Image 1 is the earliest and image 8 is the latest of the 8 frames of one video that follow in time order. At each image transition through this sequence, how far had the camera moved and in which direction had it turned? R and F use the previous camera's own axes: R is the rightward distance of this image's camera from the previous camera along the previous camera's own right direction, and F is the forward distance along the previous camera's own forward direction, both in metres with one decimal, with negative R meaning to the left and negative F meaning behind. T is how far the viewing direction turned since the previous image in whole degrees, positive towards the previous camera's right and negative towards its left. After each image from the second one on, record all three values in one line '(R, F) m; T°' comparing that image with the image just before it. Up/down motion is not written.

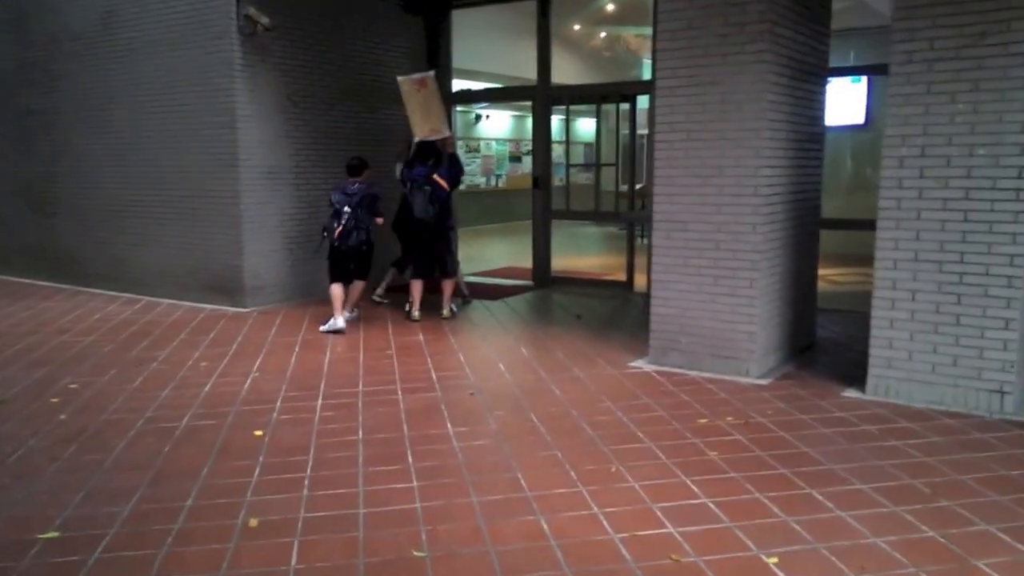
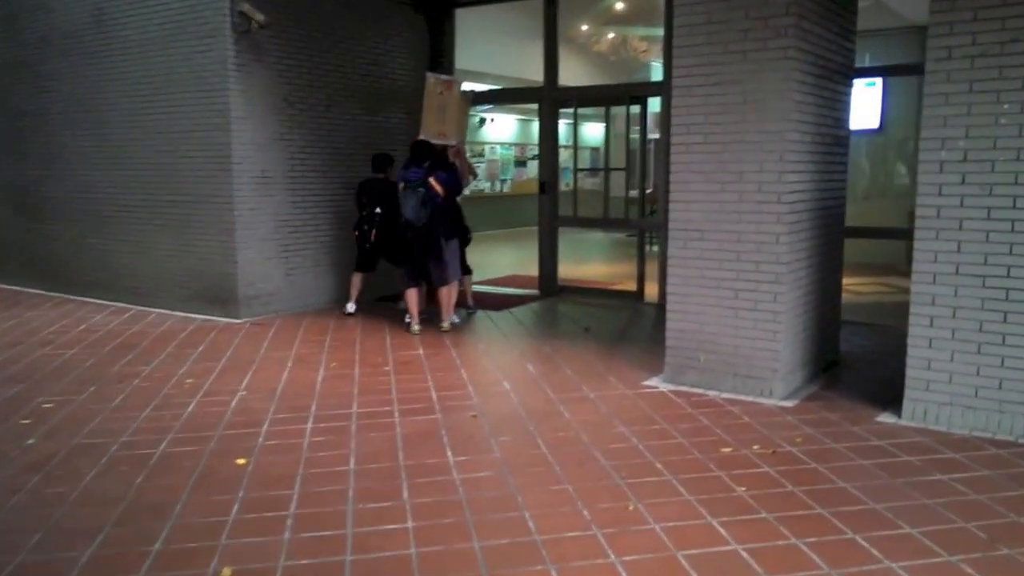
(0.0, +0.4) m; 0°
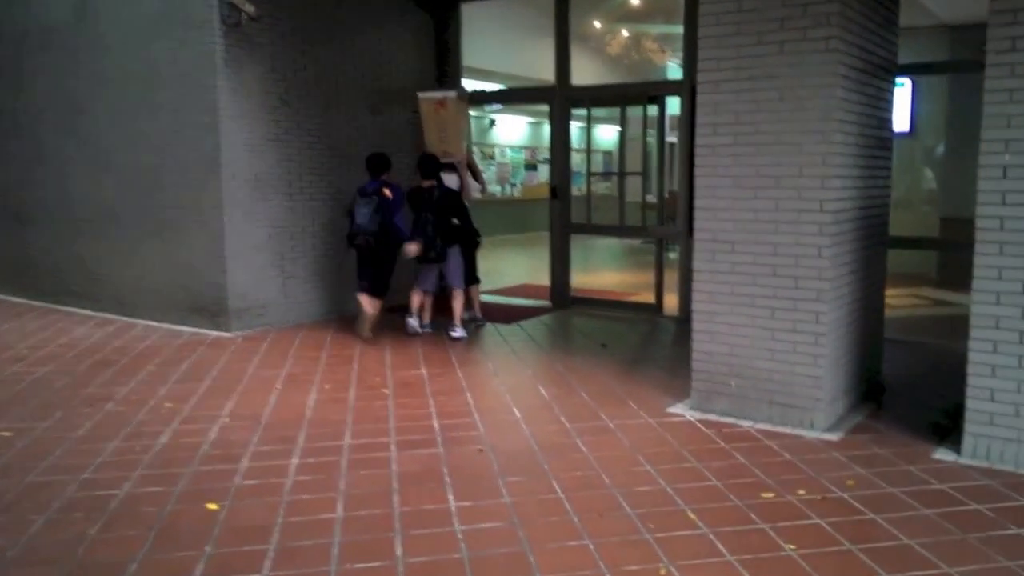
(0.0, +0.5) m; 0°
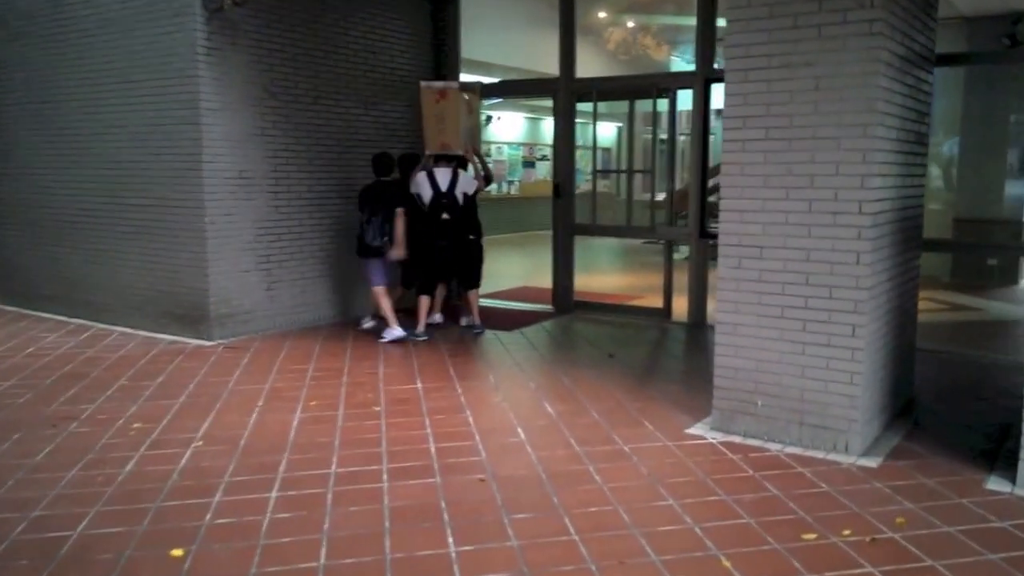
(0.0, +0.4) m; 0°
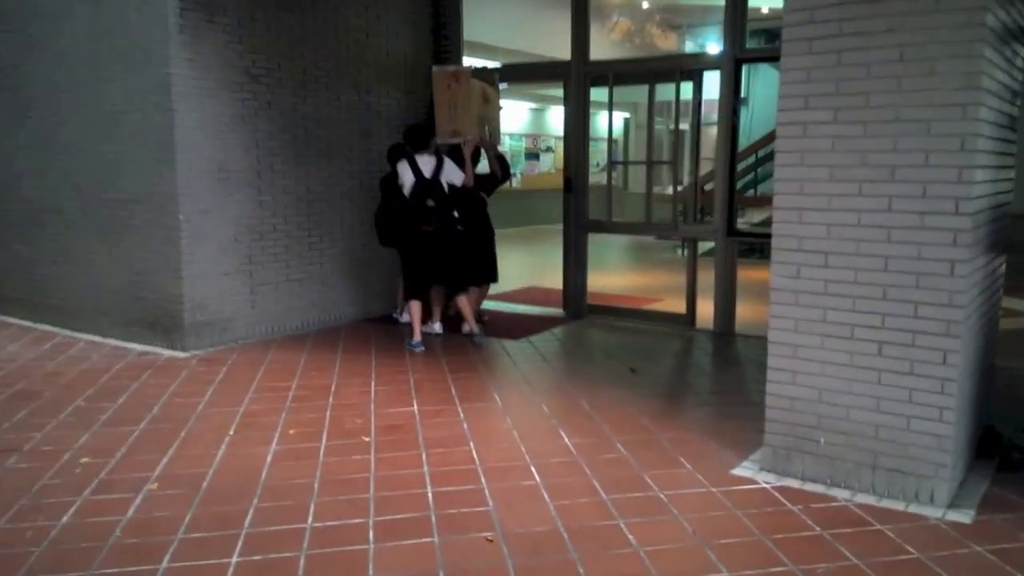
(0.0, +0.7) m; 0°
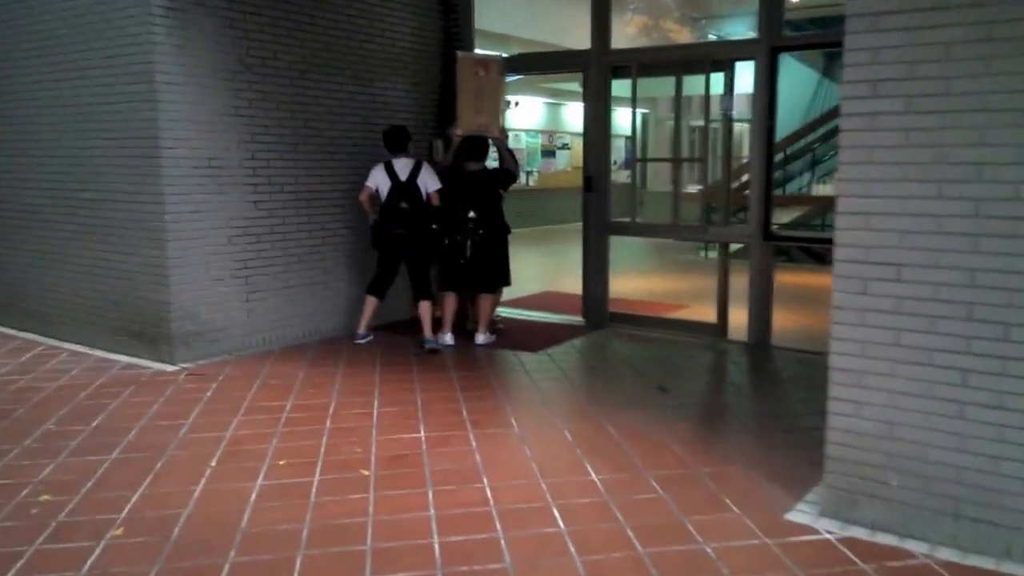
(0.0, +0.5) m; -1°
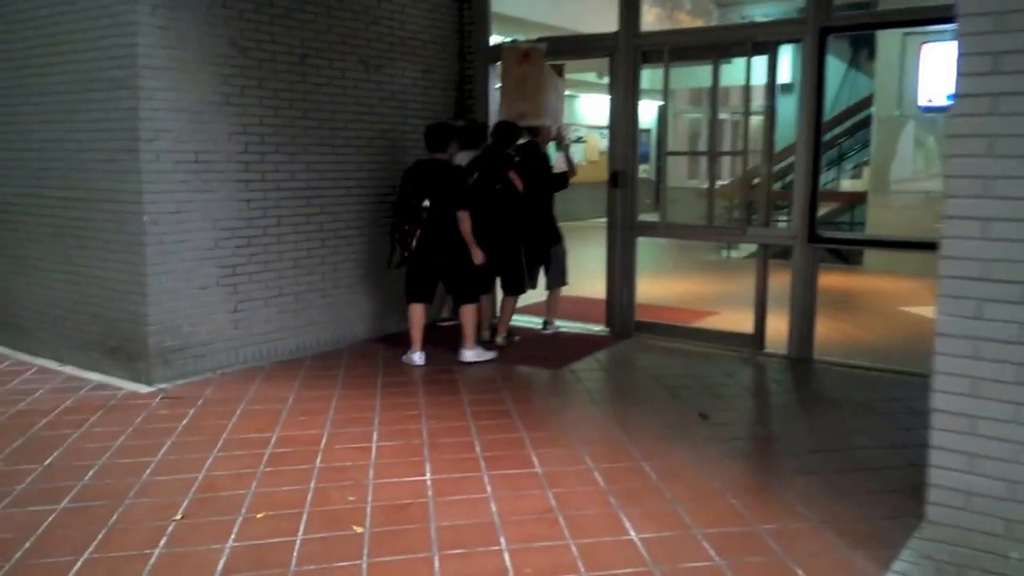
(0.0, +0.6) m; -1°
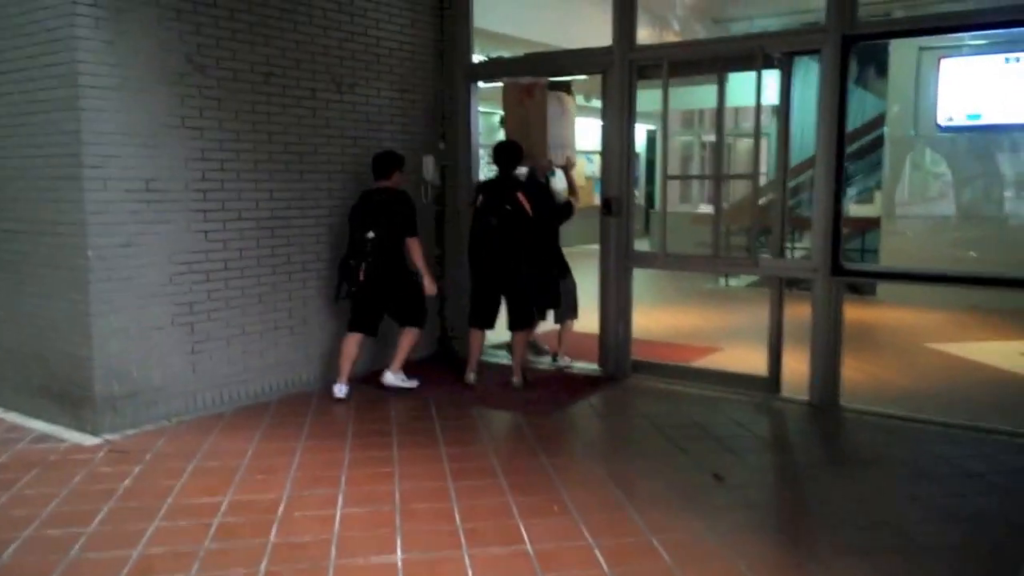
(0.0, +0.5) m; +1°
